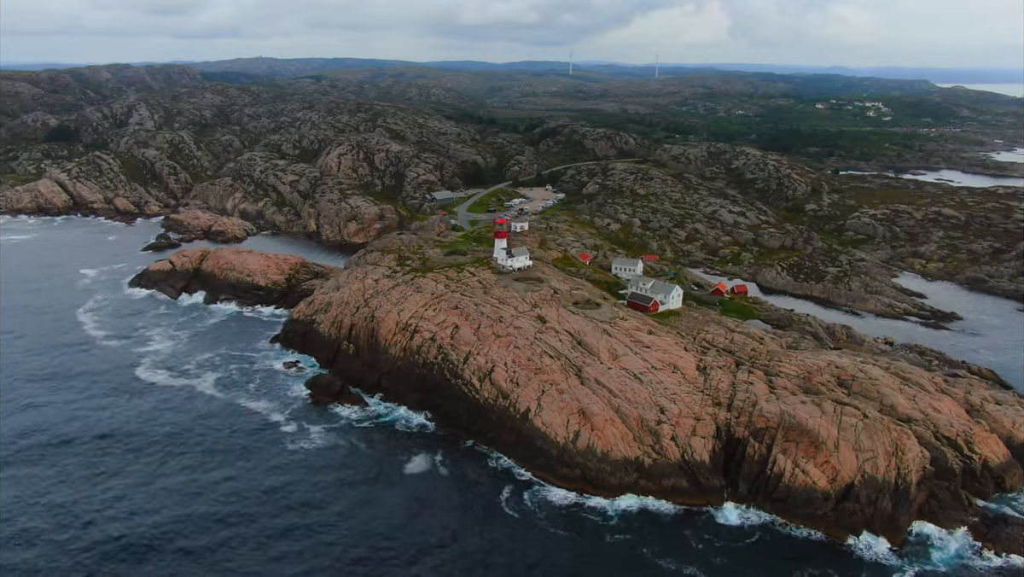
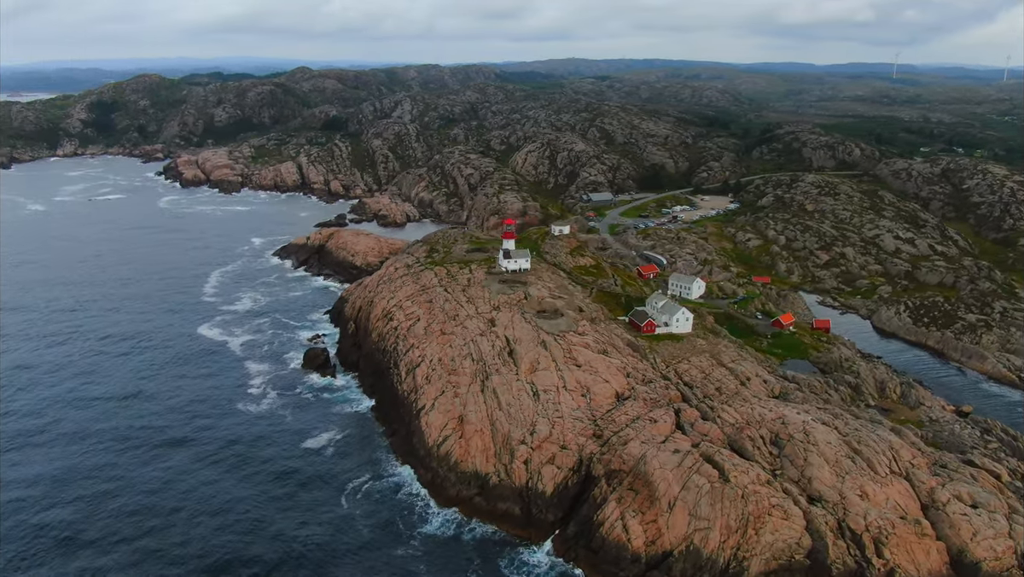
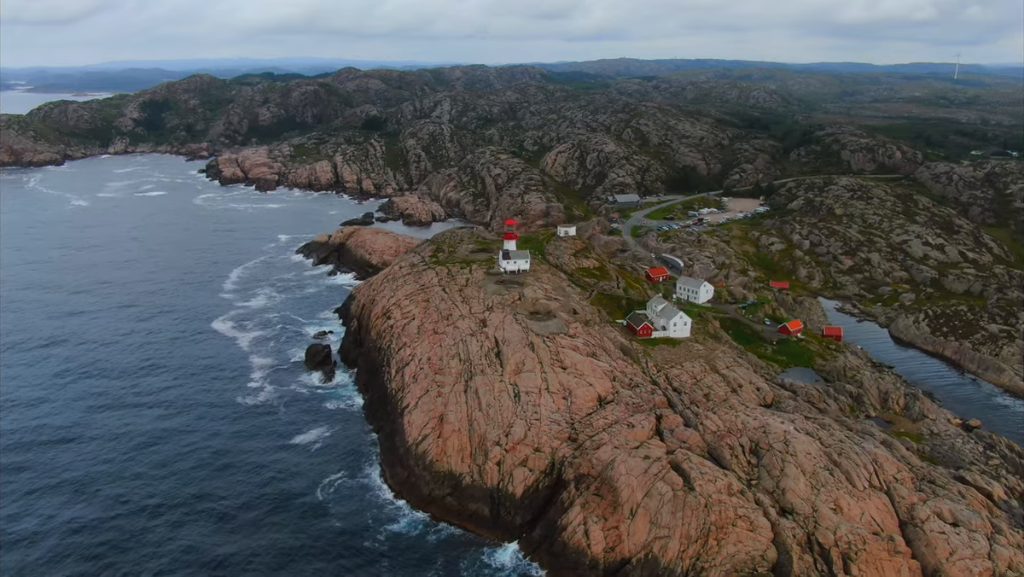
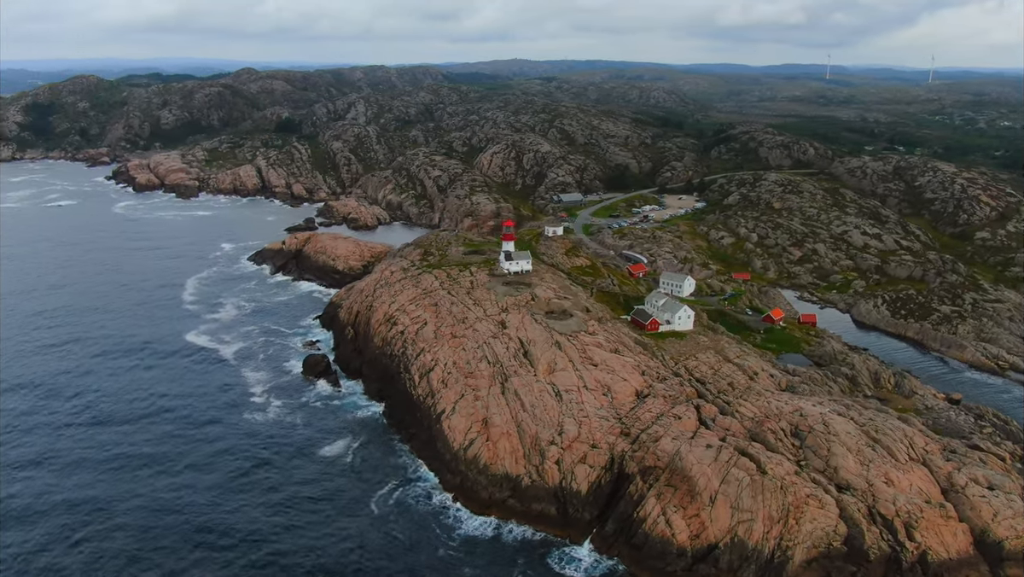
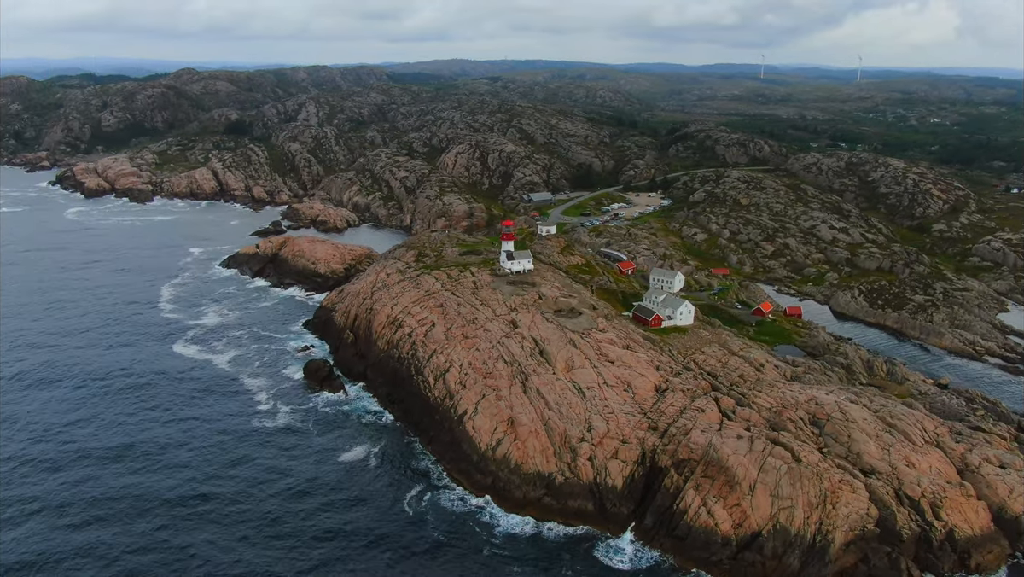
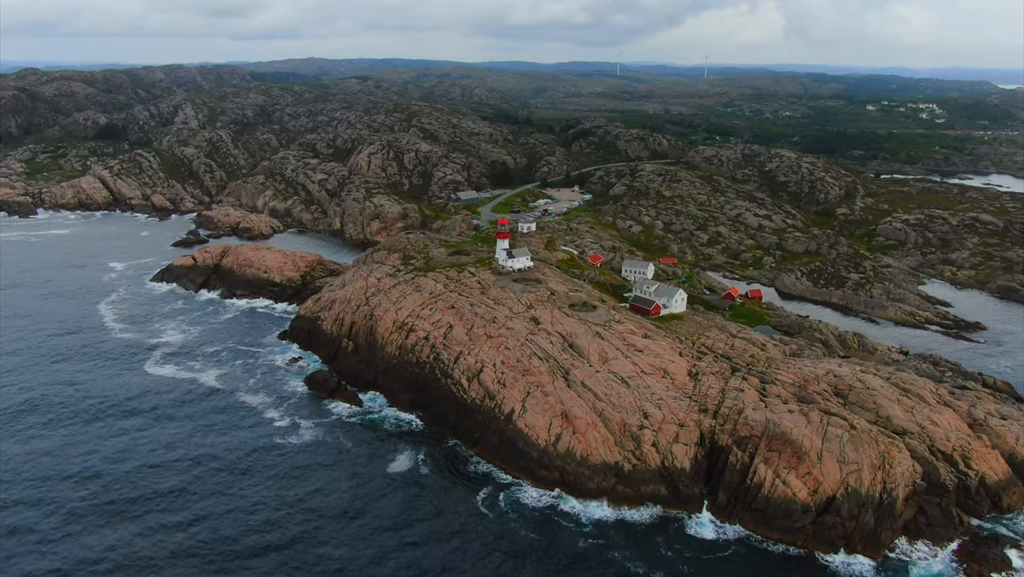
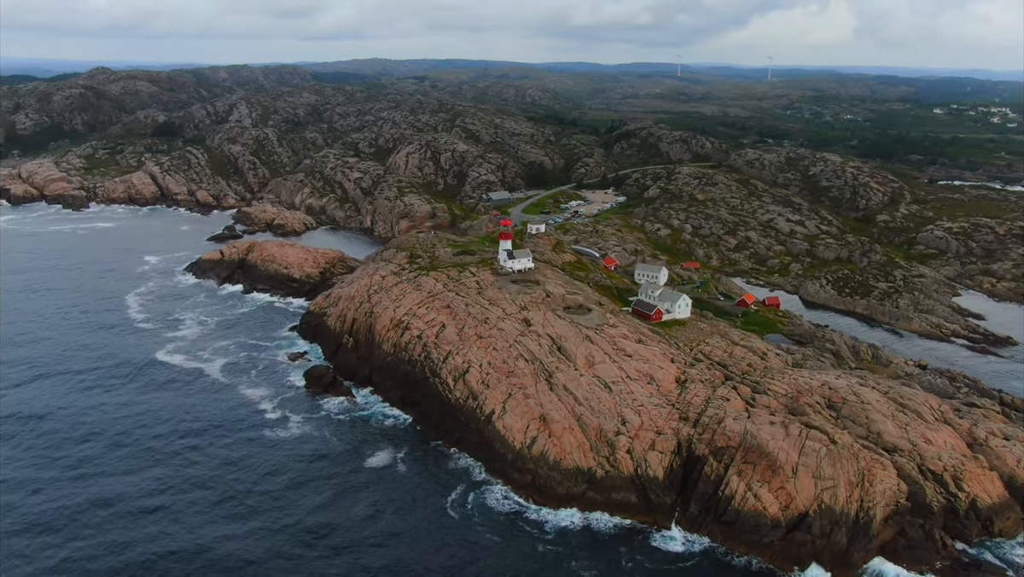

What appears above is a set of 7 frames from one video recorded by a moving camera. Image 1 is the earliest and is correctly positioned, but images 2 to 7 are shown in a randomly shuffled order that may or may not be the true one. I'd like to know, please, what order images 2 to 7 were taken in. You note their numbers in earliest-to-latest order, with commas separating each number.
6, 7, 5, 4, 2, 3
